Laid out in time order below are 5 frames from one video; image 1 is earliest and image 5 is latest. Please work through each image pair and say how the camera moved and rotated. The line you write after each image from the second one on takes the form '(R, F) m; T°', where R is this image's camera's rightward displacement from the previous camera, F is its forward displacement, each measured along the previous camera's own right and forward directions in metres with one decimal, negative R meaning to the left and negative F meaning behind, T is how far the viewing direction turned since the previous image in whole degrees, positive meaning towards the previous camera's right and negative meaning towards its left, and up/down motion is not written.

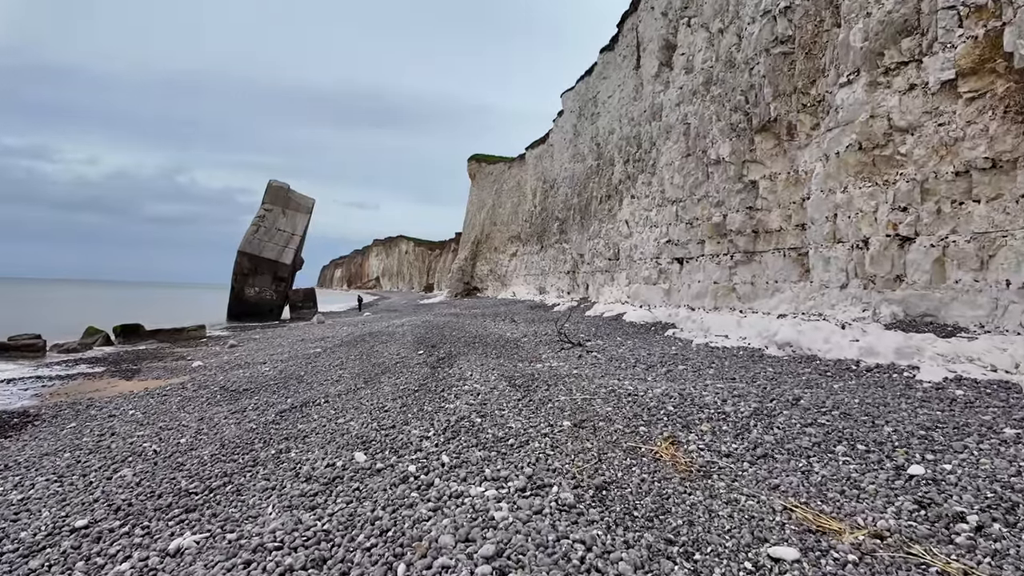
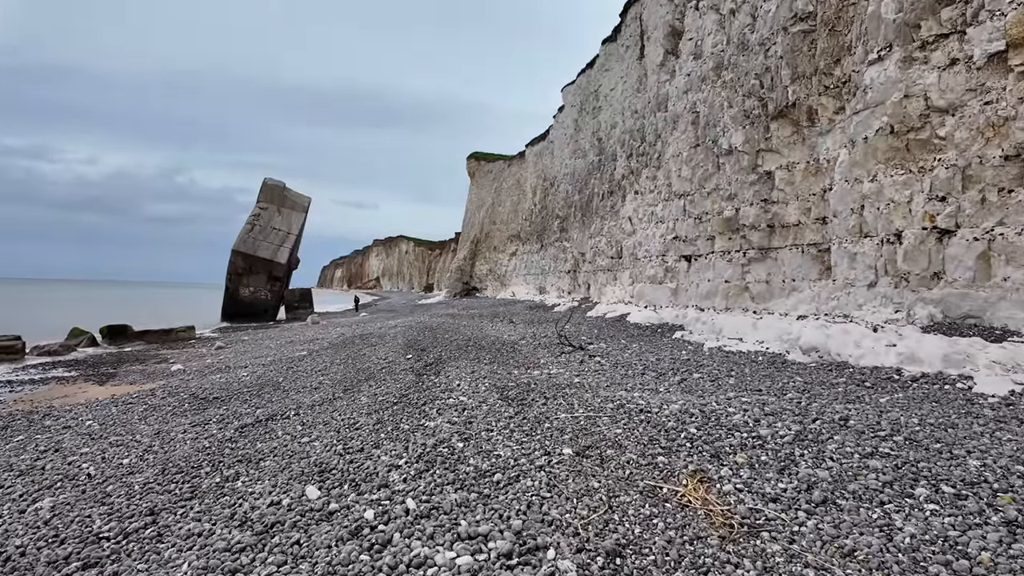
(+0.1, +0.8) m; 0°
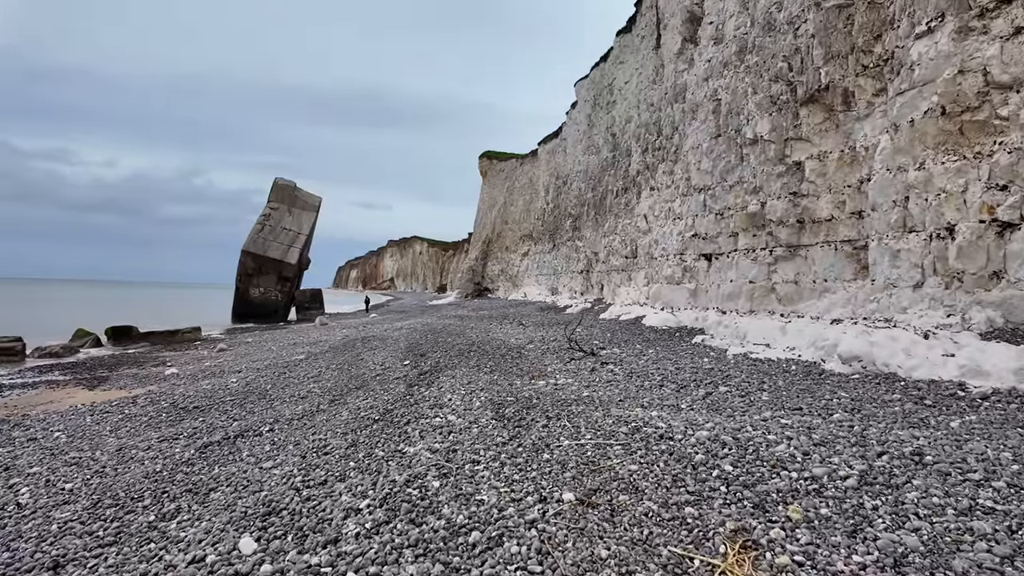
(+0.1, +0.8) m; -1°
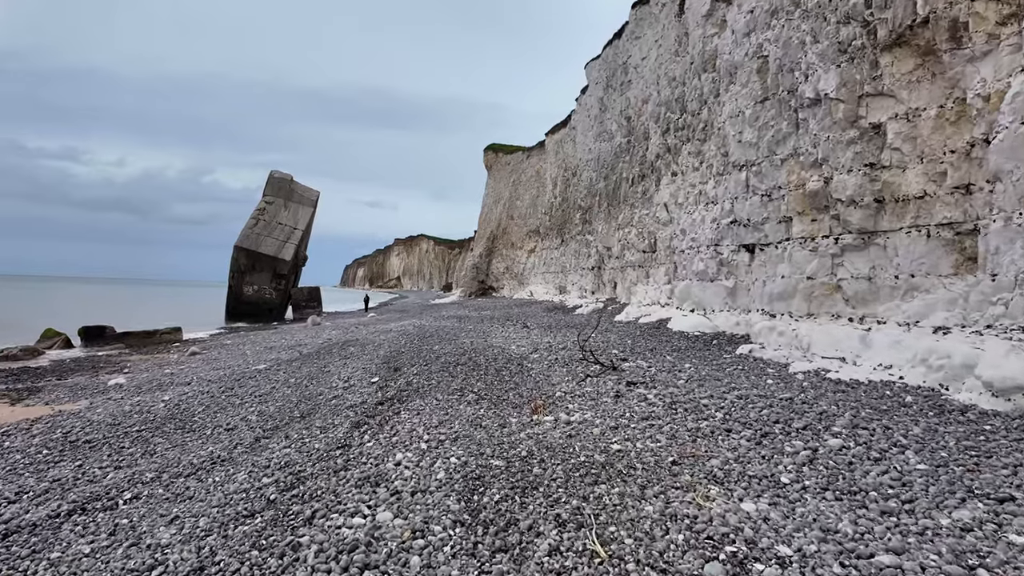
(+0.1, +2.1) m; -1°
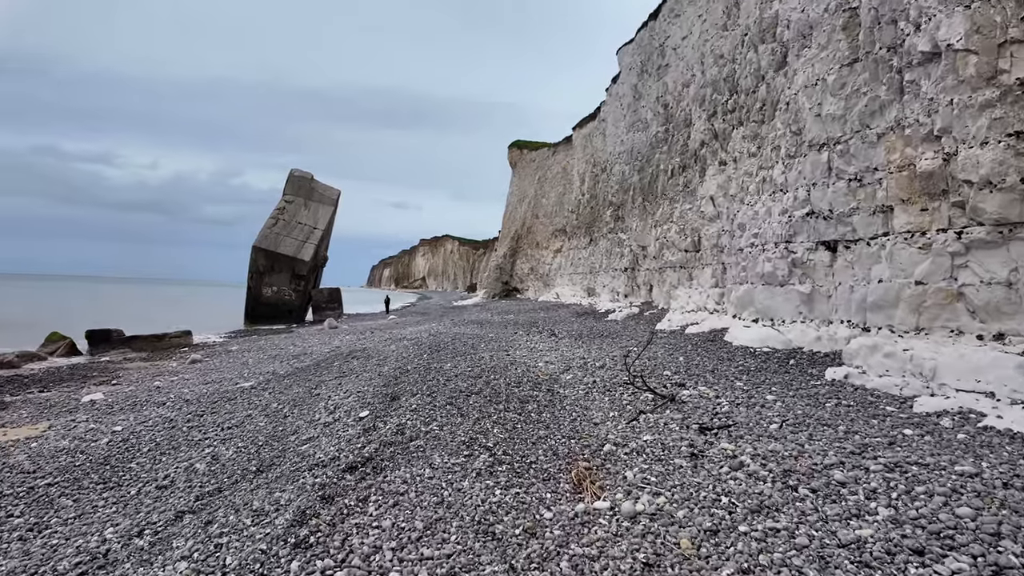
(0.0, +1.7) m; -2°
